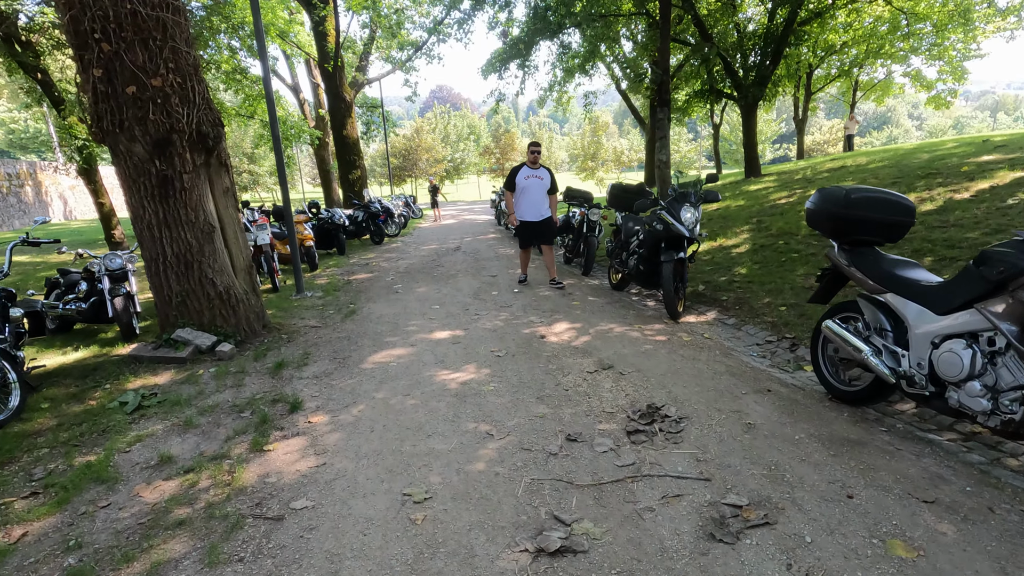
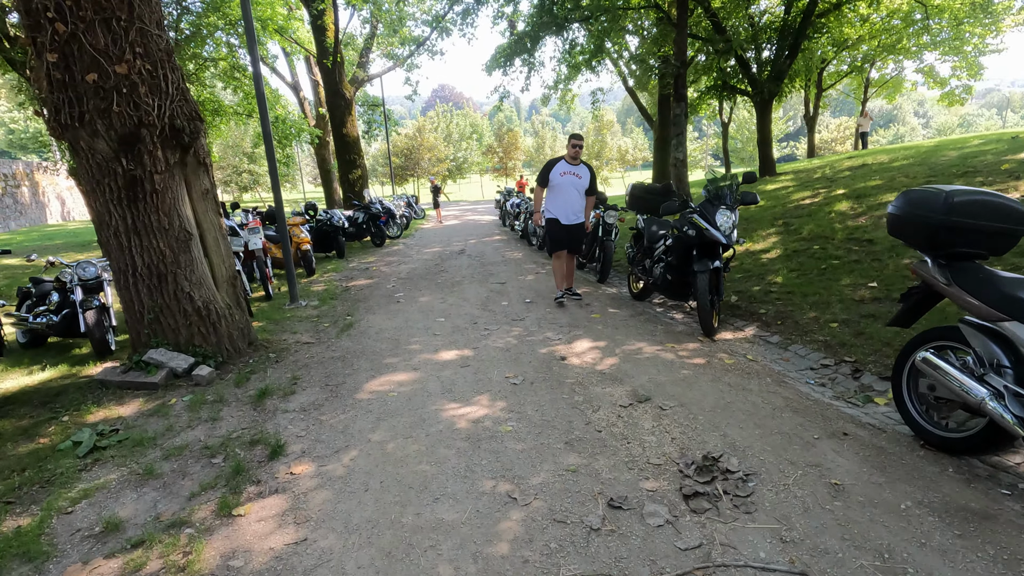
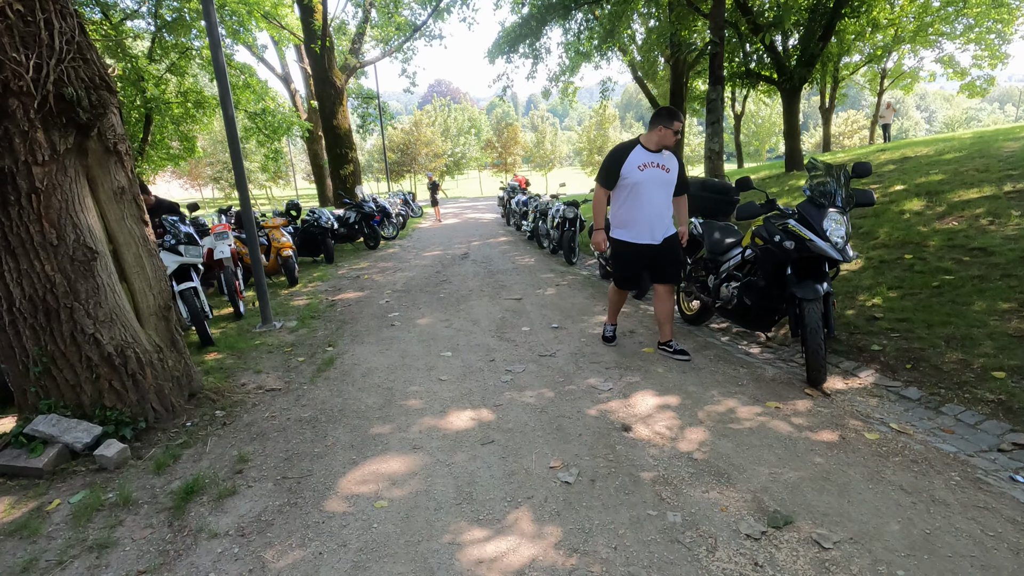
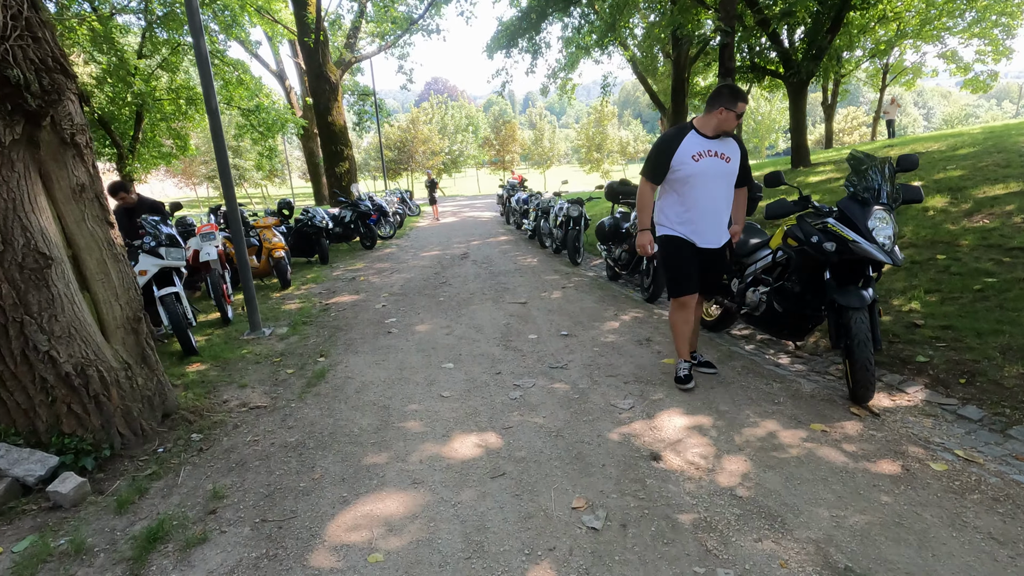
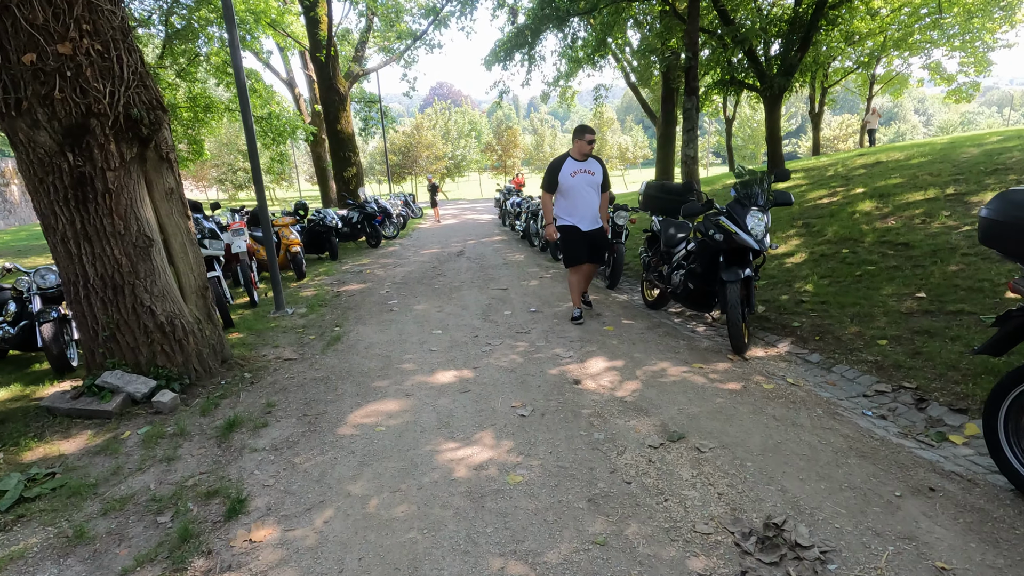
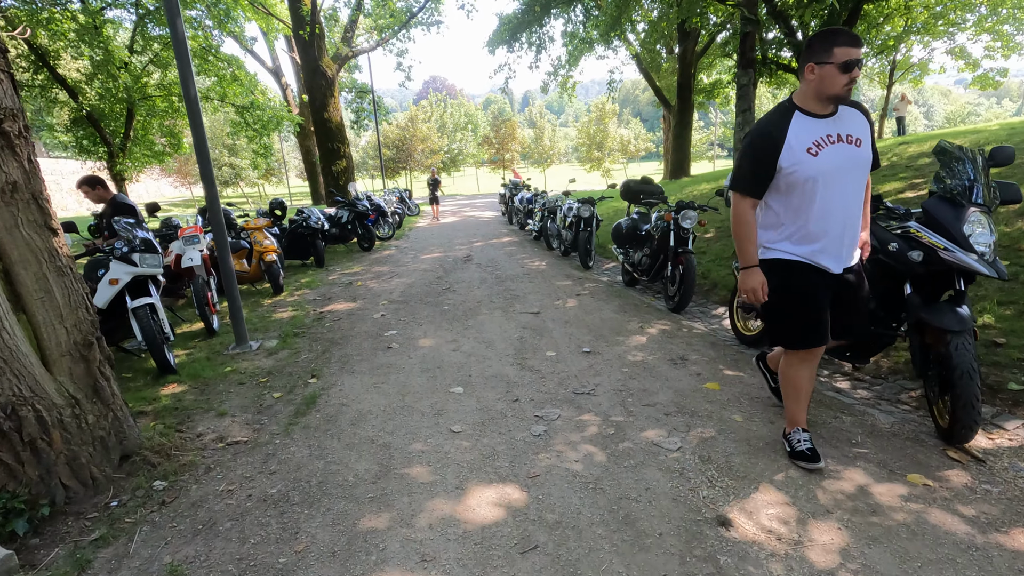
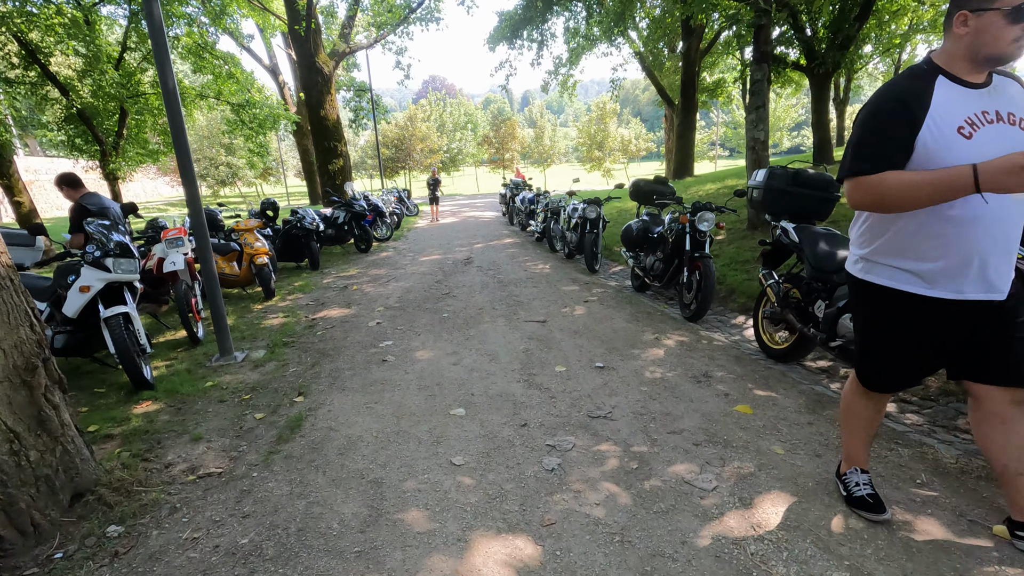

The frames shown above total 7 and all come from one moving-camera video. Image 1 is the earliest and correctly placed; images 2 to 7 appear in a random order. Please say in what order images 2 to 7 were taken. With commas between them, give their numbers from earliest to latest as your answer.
2, 5, 3, 4, 6, 7
